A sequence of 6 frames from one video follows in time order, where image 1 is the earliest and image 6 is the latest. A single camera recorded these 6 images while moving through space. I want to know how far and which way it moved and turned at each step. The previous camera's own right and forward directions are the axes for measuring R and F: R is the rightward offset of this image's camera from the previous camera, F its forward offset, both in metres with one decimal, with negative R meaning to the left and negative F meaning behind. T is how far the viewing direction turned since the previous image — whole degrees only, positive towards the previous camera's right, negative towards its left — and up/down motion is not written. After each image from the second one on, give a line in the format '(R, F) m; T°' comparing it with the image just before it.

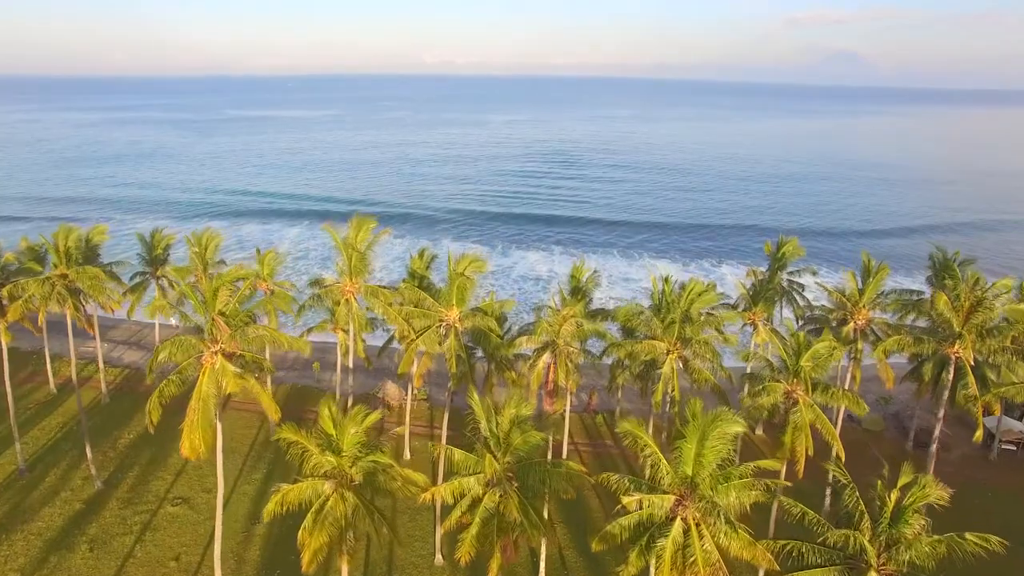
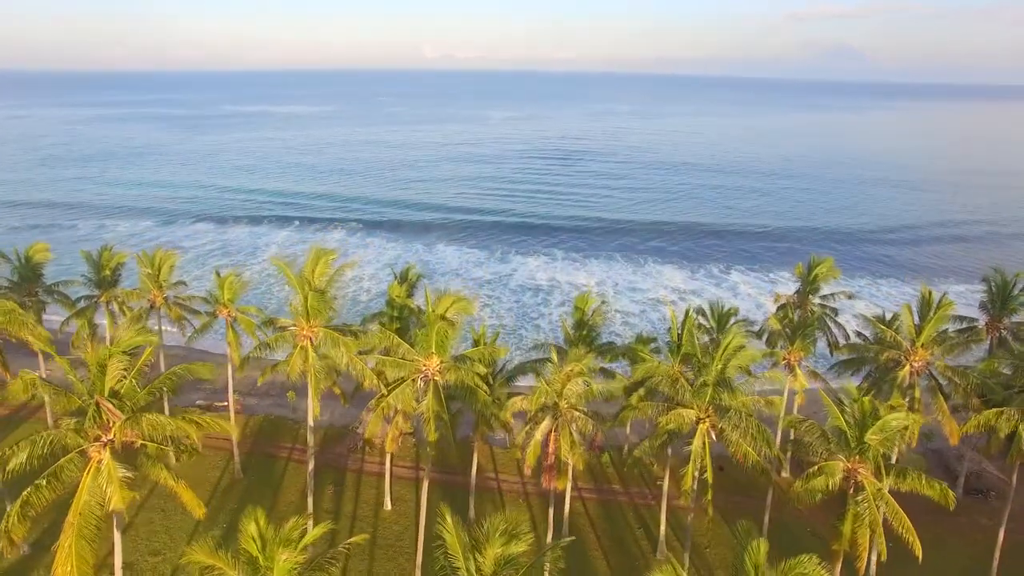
(+0.1, +2.6) m; 0°
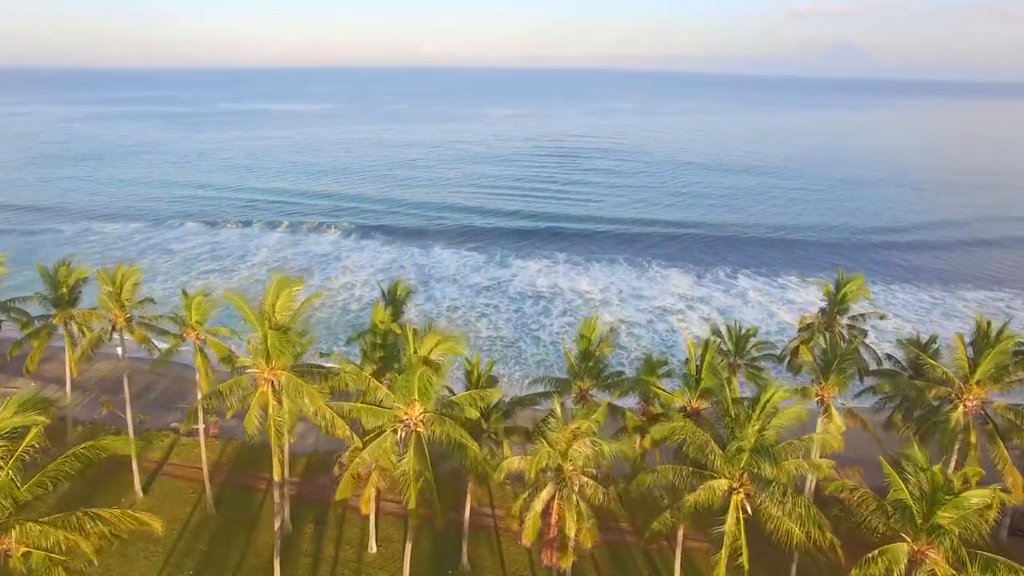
(+0.1, +1.8) m; 0°
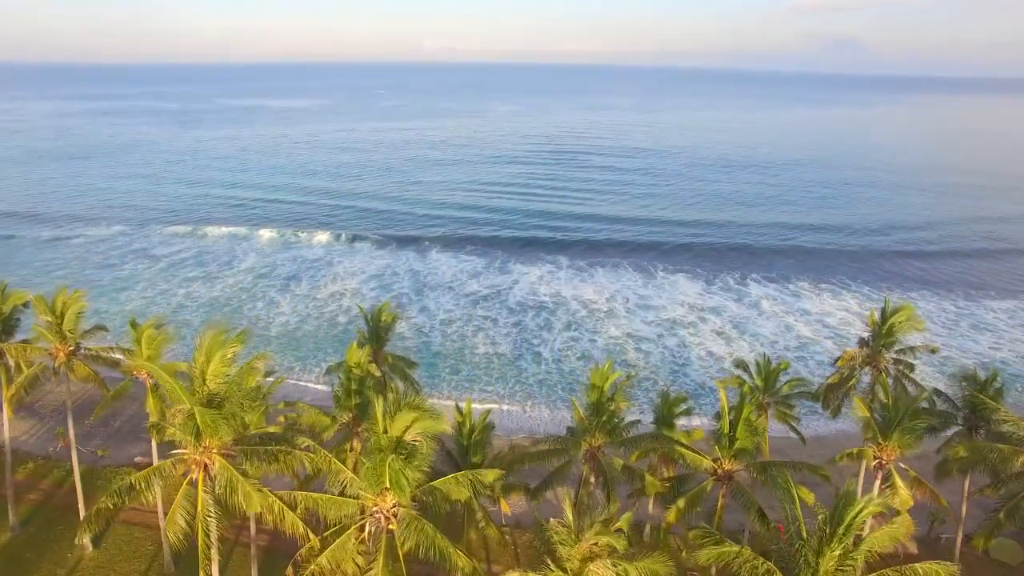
(0.0, +2.2) m; 0°
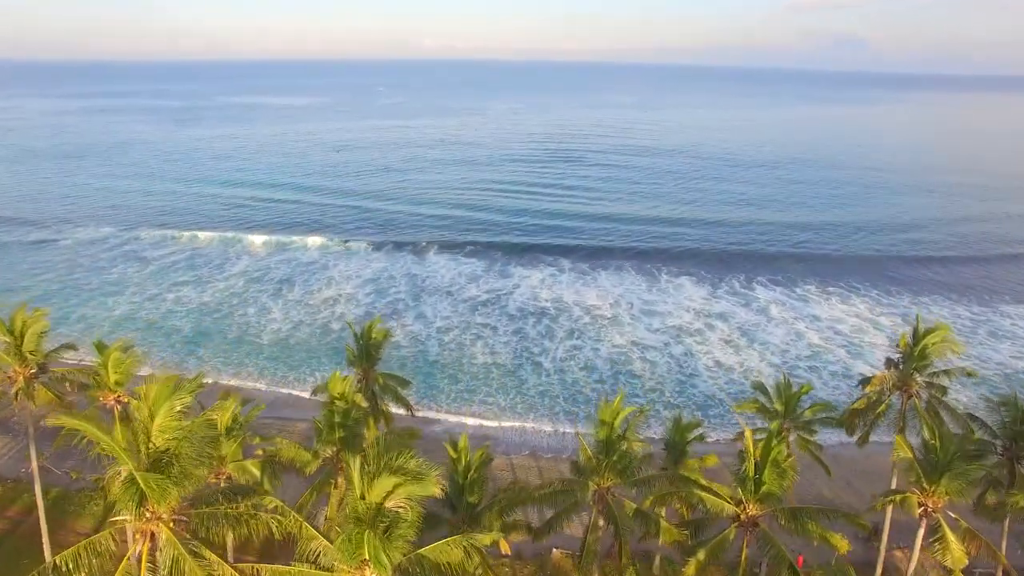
(0.0, +1.2) m; 0°
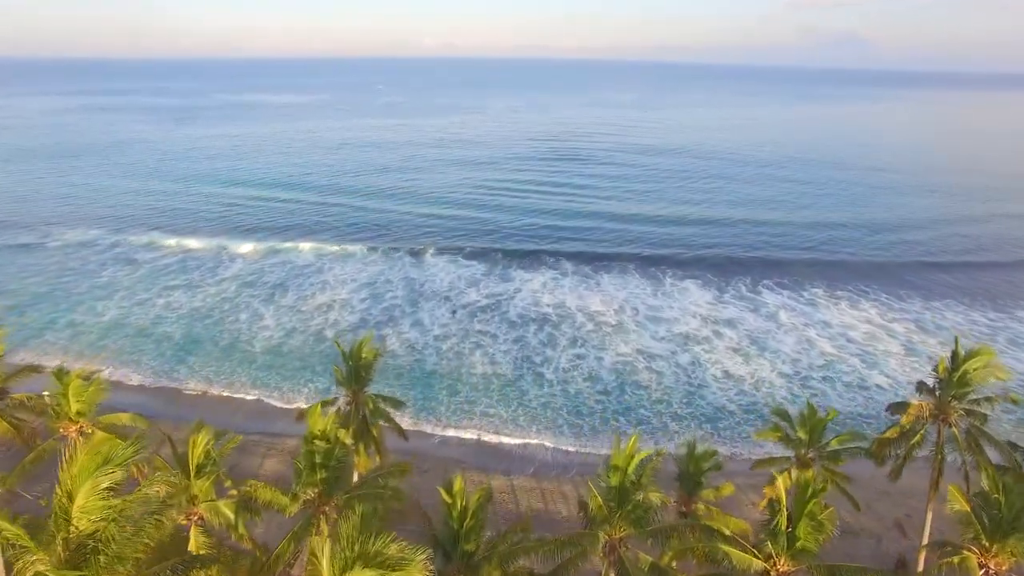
(0.0, +1.2) m; 0°
